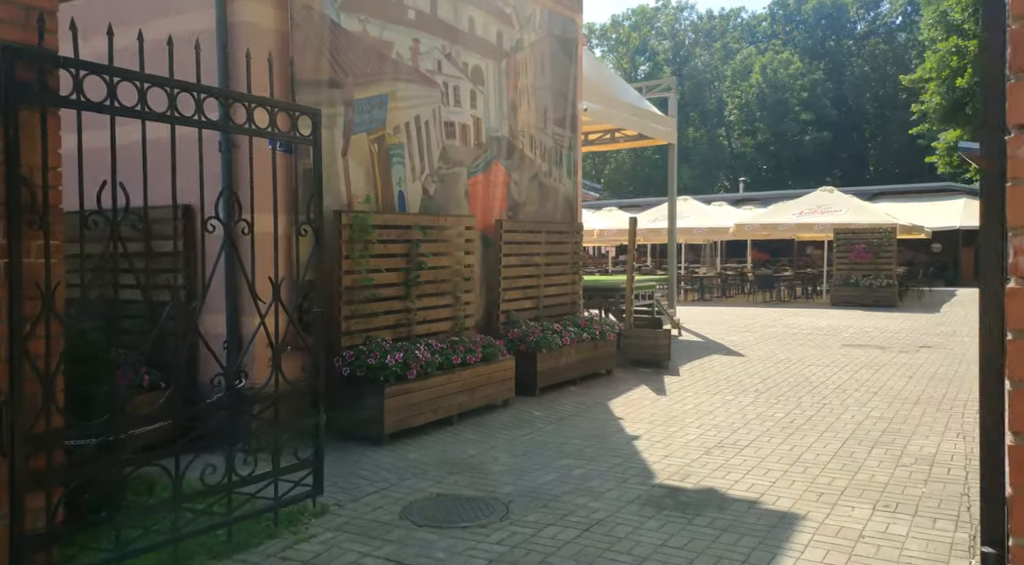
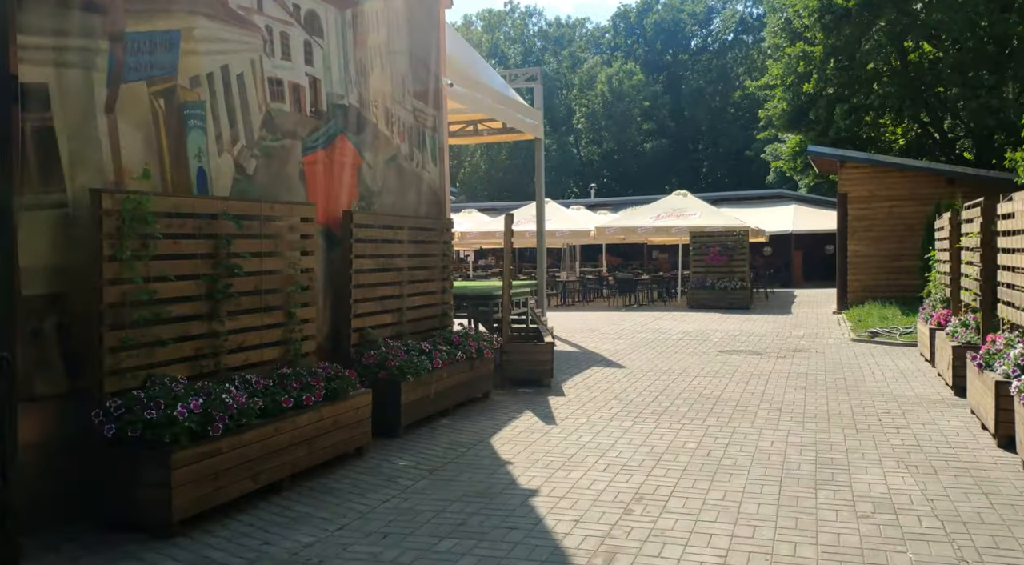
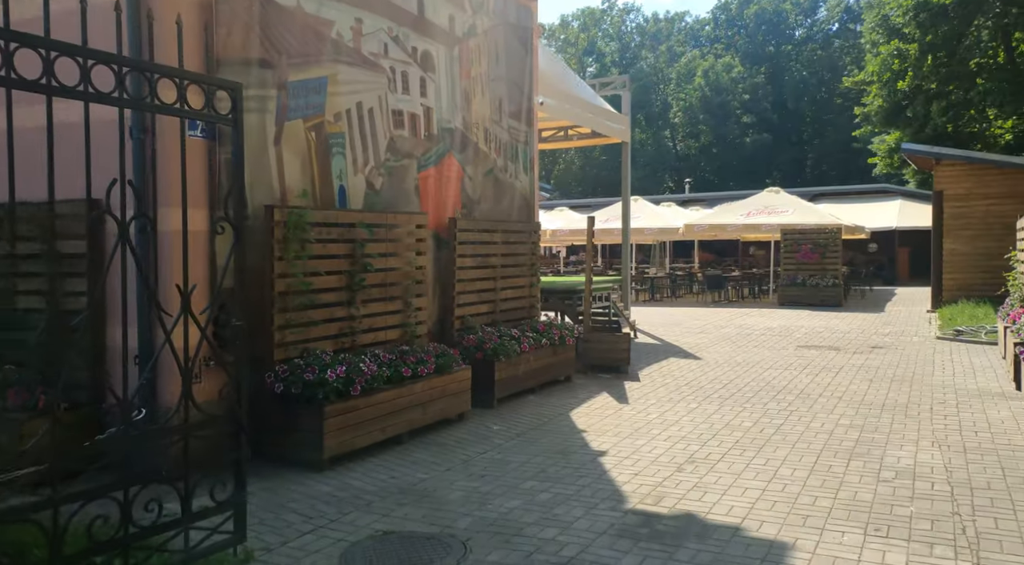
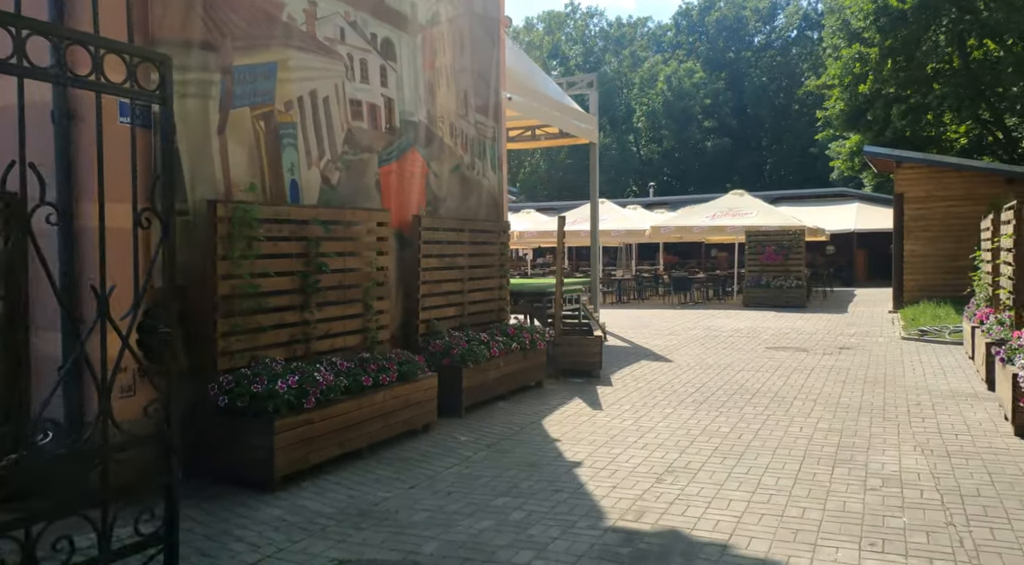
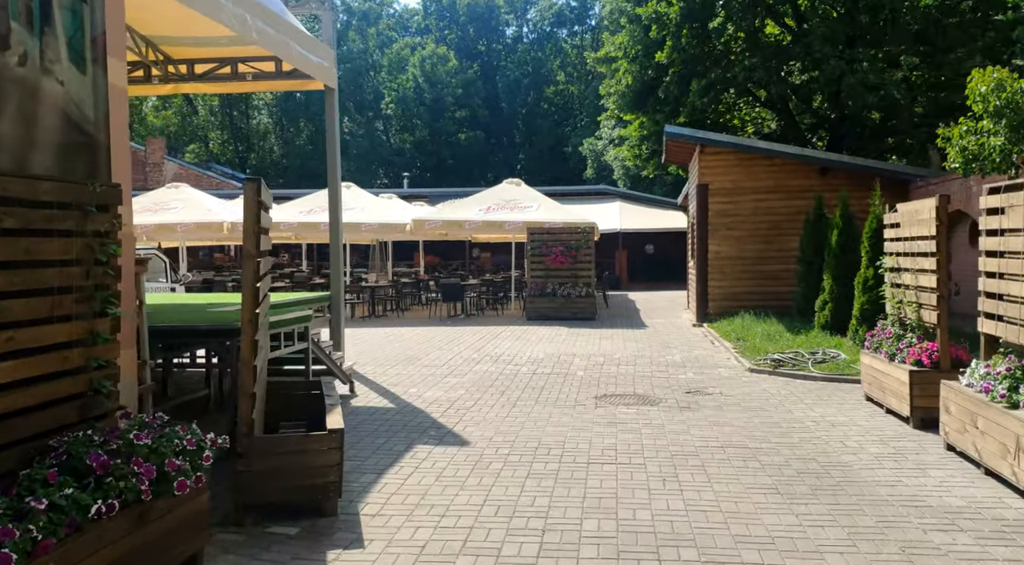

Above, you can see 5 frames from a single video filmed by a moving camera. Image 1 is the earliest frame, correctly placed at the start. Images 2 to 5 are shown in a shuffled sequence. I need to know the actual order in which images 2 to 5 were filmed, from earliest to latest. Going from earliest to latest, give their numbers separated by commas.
3, 4, 2, 5
